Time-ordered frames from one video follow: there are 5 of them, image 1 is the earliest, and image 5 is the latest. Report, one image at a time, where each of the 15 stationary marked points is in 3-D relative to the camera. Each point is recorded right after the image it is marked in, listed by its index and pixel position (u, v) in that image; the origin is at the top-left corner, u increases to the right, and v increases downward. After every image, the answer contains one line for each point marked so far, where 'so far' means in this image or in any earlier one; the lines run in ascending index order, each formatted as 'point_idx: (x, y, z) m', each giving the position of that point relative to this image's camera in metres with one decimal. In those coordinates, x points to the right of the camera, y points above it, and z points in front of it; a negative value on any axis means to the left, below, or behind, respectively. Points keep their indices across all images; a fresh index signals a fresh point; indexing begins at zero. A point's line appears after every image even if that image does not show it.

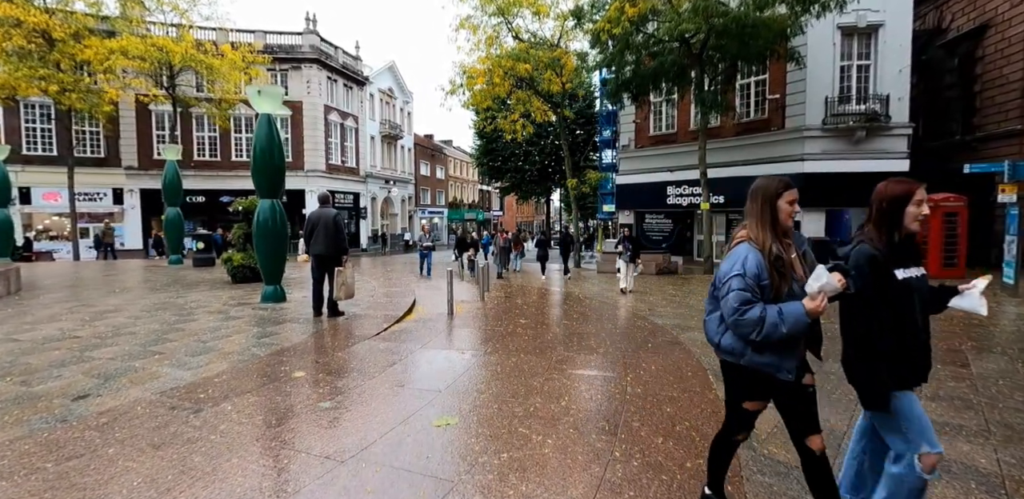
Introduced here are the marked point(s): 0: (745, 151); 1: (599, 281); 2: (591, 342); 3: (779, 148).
0: (+8.7, +3.7, +18.7) m
1: (+2.6, -1.0, +16.0) m
2: (+0.9, -1.1, +5.8) m
3: (+9.4, +3.5, +17.8) m
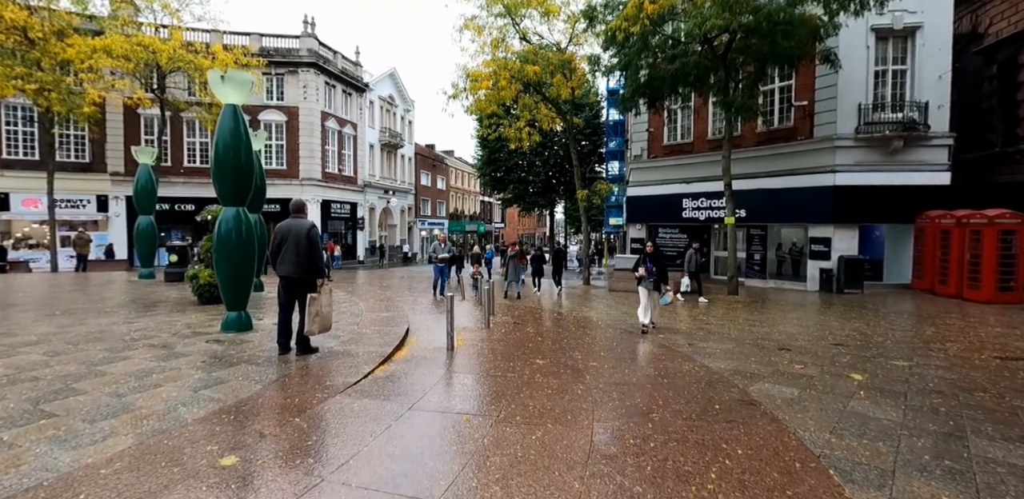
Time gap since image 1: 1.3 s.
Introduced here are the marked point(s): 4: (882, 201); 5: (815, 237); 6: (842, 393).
0: (+8.9, +3.0, +17.4) m
1: (+2.8, -1.5, +14.5) m
2: (+1.1, -1.3, +4.4) m
3: (+9.6, +2.9, +16.5) m
4: (+11.5, +1.5, +15.7) m
5: (+9.8, +0.4, +16.4) m
6: (+3.1, -1.4, +4.8) m
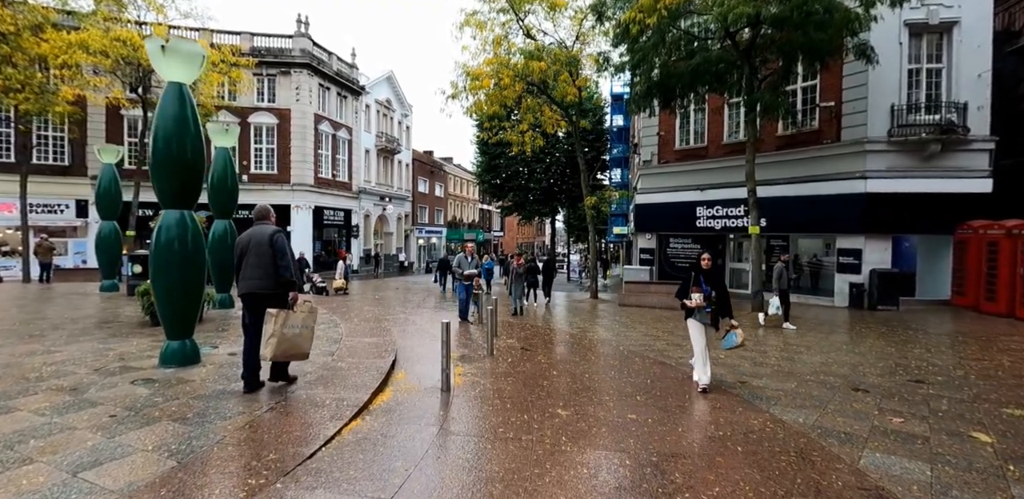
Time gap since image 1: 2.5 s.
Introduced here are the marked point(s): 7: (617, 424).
0: (+9.0, +2.6, +16.2) m
1: (+2.9, -1.8, +13.2) m
2: (+1.2, -1.4, +3.1) m
3: (+9.7, +2.6, +15.3) m
4: (+11.6, +1.1, +14.5) m
5: (+9.9, 0.0, +15.2) m
6: (+3.3, -1.5, +3.5) m
7: (+0.9, -1.4, +4.1) m
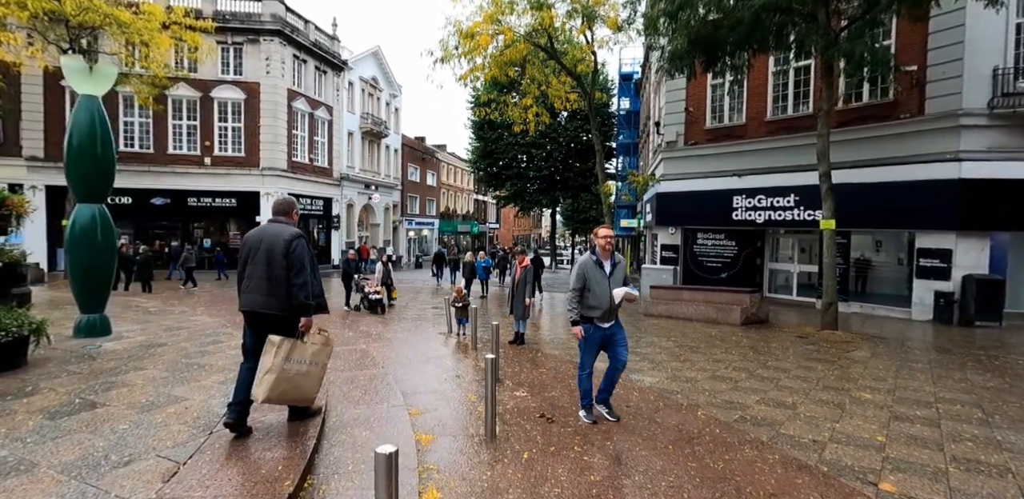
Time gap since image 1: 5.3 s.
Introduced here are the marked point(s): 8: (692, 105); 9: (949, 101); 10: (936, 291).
0: (+9.0, +2.7, +13.2) m
1: (+3.0, -1.8, +10.2) m
2: (+1.4, -1.6, +0.1) m
3: (+9.8, +2.6, +12.3) m
4: (+11.7, +1.1, +11.5) m
5: (+10.0, 0.0, +12.2) m
6: (+3.4, -1.6, +0.5) m
7: (+1.0, -1.5, +1.1) m
8: (+6.0, +4.8, +17.0) m
9: (+10.2, +3.4, +11.8) m
10: (+10.0, -1.0, +11.9) m
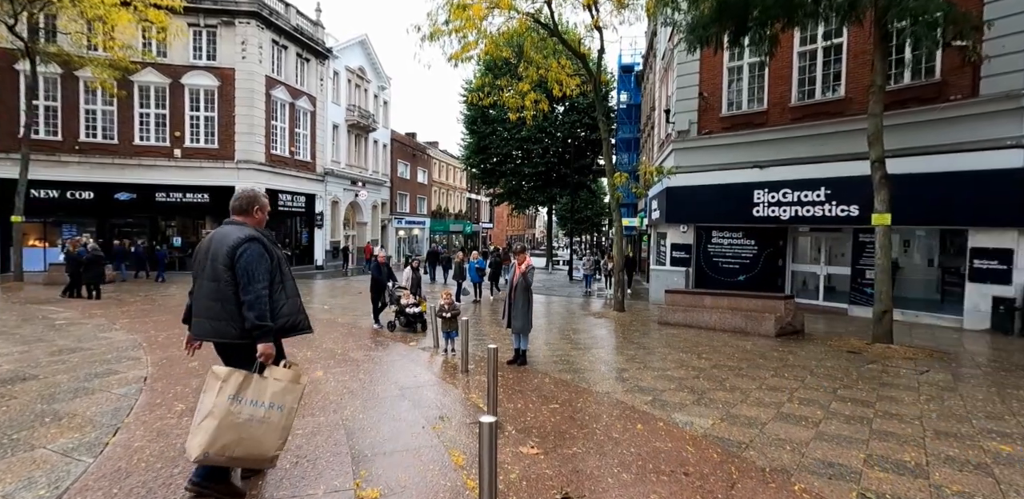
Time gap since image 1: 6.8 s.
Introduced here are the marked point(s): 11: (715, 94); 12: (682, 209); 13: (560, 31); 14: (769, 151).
0: (+9.0, +2.7, +11.7) m
1: (+3.0, -1.7, +8.6) m
2: (+1.5, -1.5, -1.6) m
3: (+9.7, +2.6, +10.8) m
4: (+11.7, +1.1, +10.0) m
5: (+9.9, 0.0, +10.7) m
6: (+3.5, -1.6, -1.1) m
7: (+1.1, -1.5, -0.5) m
8: (+5.9, +4.8, +15.4) m
9: (+10.1, +3.5, +10.3) m
10: (+10.0, -1.0, +10.4) m
11: (+6.1, +4.7, +15.3) m
12: (+5.3, +1.3, +15.6) m
13: (+1.5, +6.3, +14.7) m
14: (+7.1, +2.8, +14.1) m
